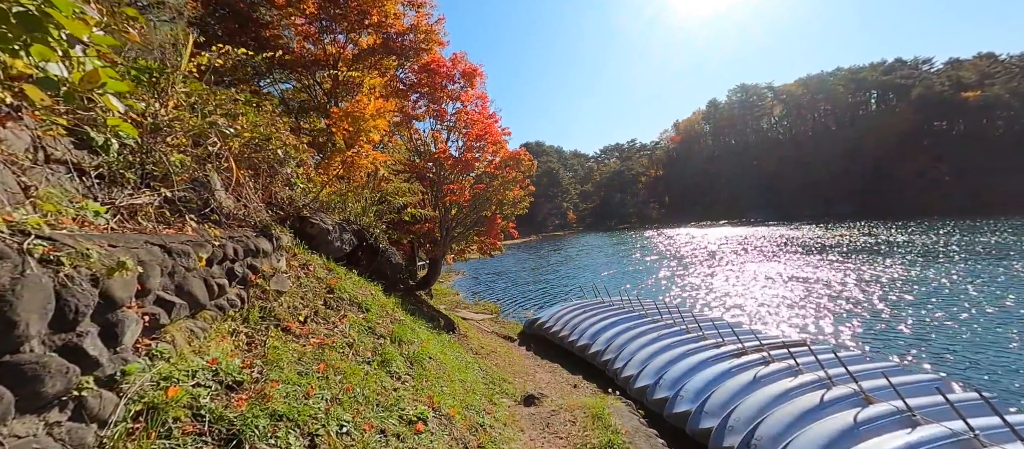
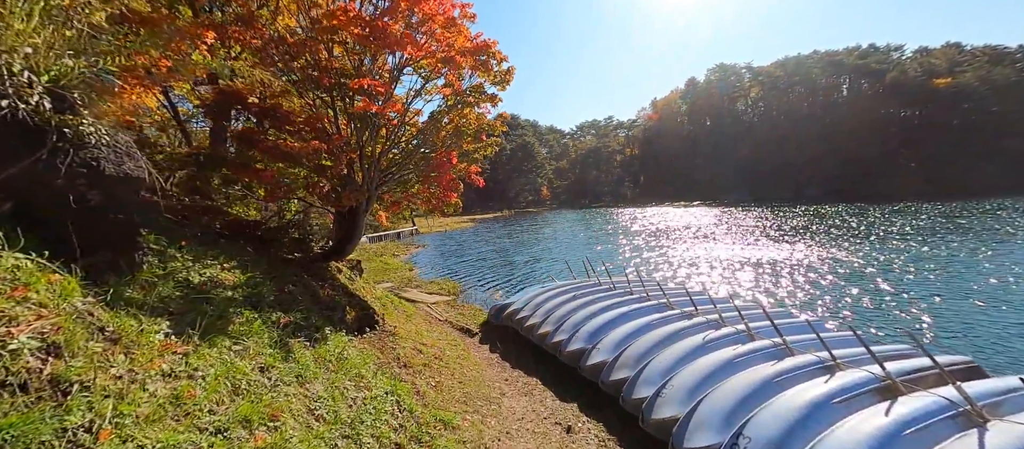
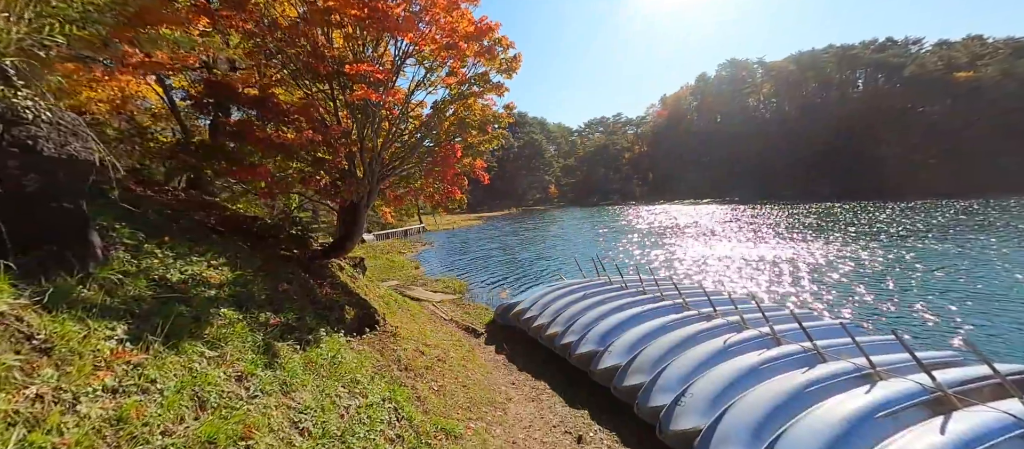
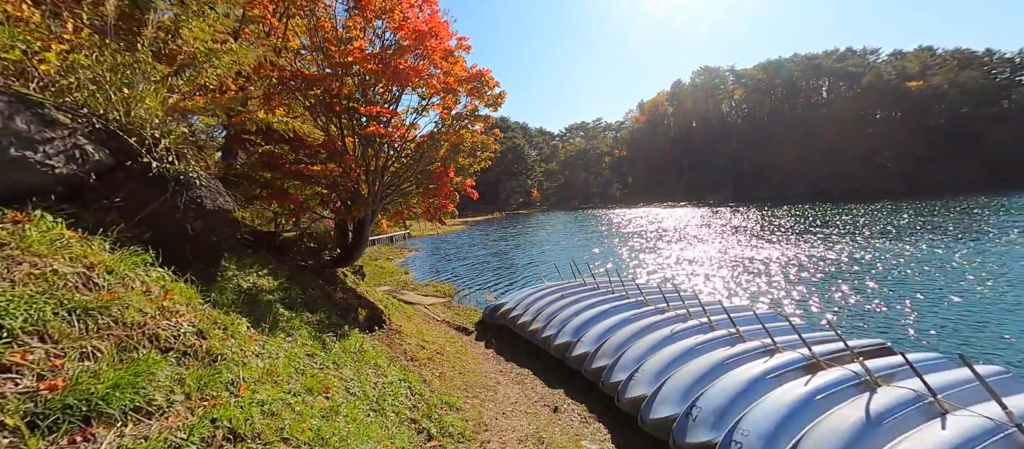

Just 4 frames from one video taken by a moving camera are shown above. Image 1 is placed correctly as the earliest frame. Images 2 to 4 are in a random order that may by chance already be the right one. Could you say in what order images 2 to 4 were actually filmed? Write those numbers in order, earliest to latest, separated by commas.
4, 2, 3
